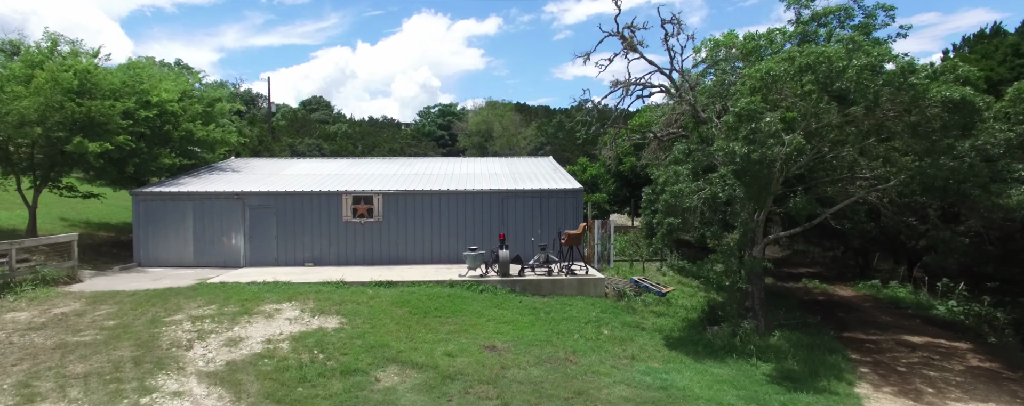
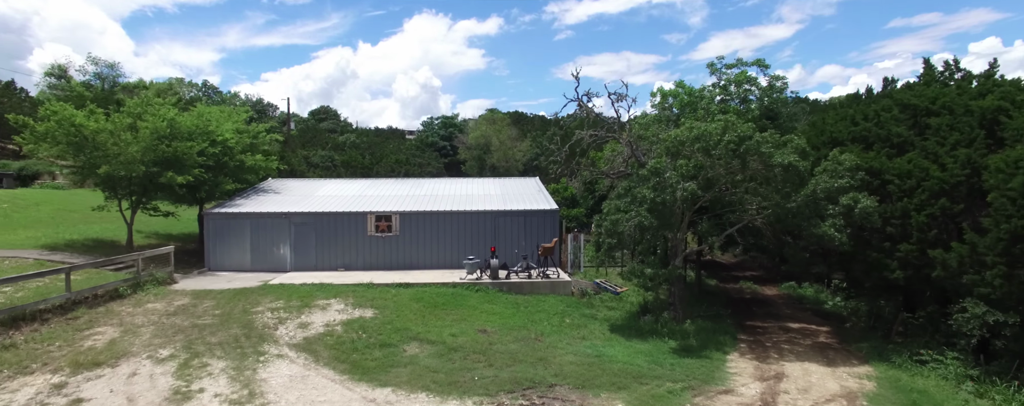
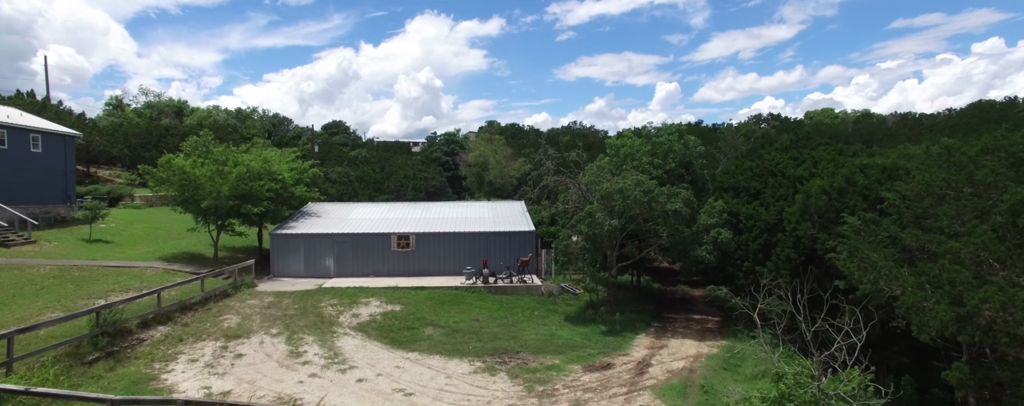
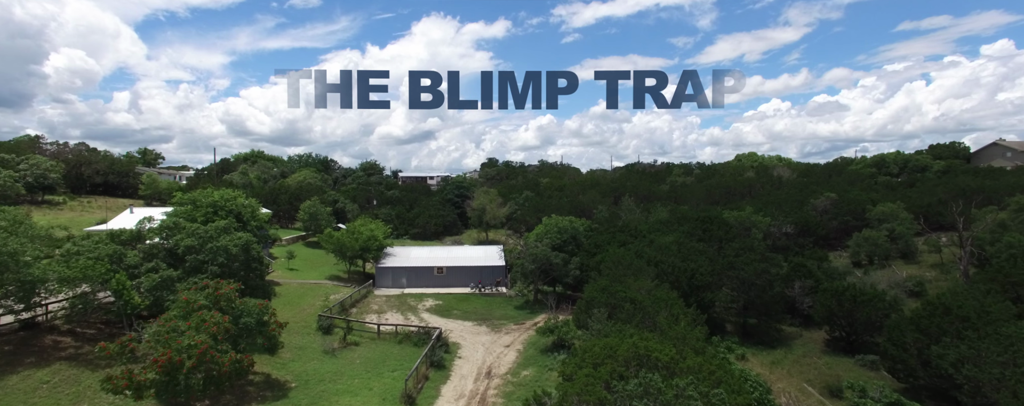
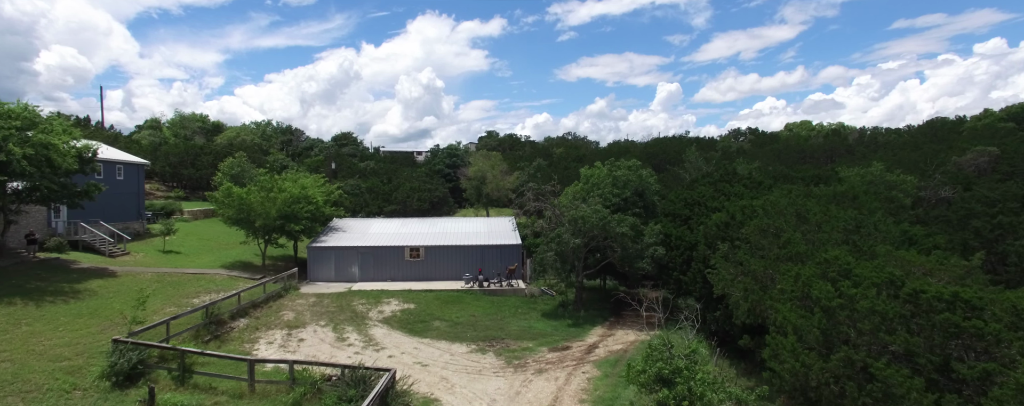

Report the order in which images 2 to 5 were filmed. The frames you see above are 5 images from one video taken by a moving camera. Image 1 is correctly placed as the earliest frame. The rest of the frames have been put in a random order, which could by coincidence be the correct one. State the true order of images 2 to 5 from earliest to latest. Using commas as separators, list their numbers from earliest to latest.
2, 3, 5, 4
